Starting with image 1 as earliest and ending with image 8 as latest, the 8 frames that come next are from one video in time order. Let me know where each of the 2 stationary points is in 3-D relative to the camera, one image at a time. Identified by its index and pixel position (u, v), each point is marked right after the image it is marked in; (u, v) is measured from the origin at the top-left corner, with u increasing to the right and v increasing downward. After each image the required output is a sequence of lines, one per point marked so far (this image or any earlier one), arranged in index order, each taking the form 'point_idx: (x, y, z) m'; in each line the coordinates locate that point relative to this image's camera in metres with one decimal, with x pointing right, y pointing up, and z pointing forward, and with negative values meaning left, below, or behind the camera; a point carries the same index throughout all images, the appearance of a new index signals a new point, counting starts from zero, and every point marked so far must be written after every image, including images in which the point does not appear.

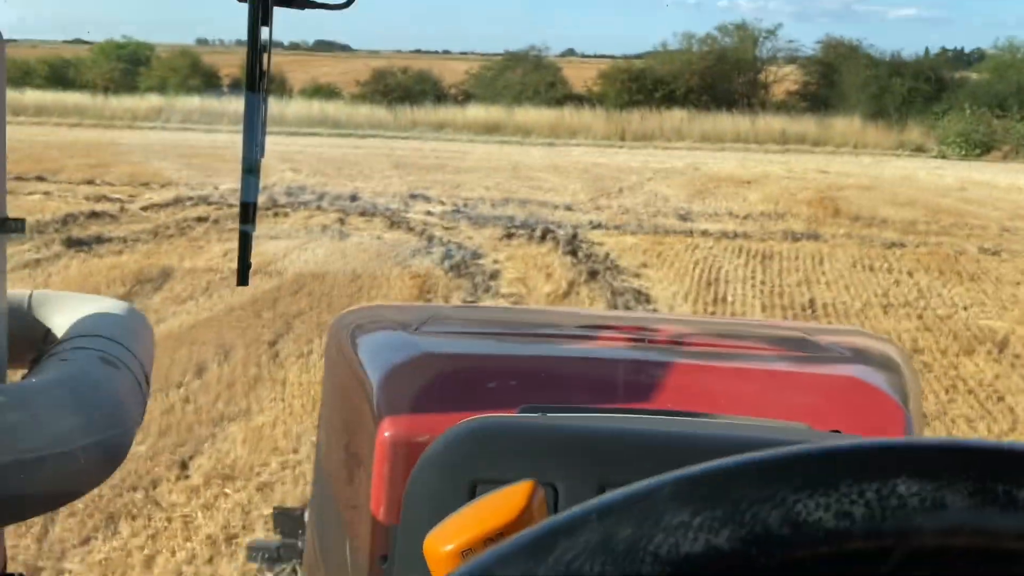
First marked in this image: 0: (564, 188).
0: (+0.3, +0.6, +5.2) m
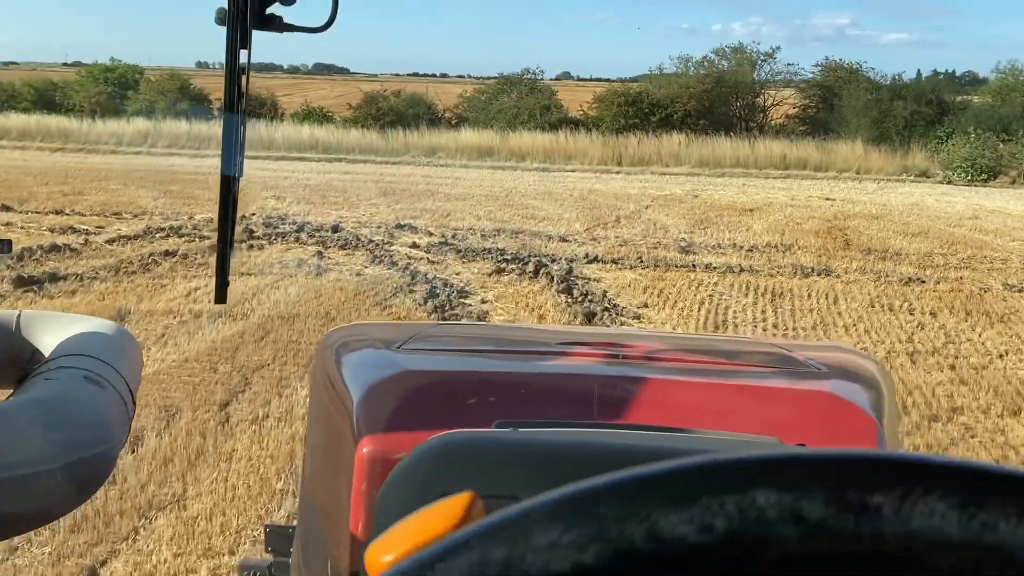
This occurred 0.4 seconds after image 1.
0: (+0.2, +0.4, +5.0) m
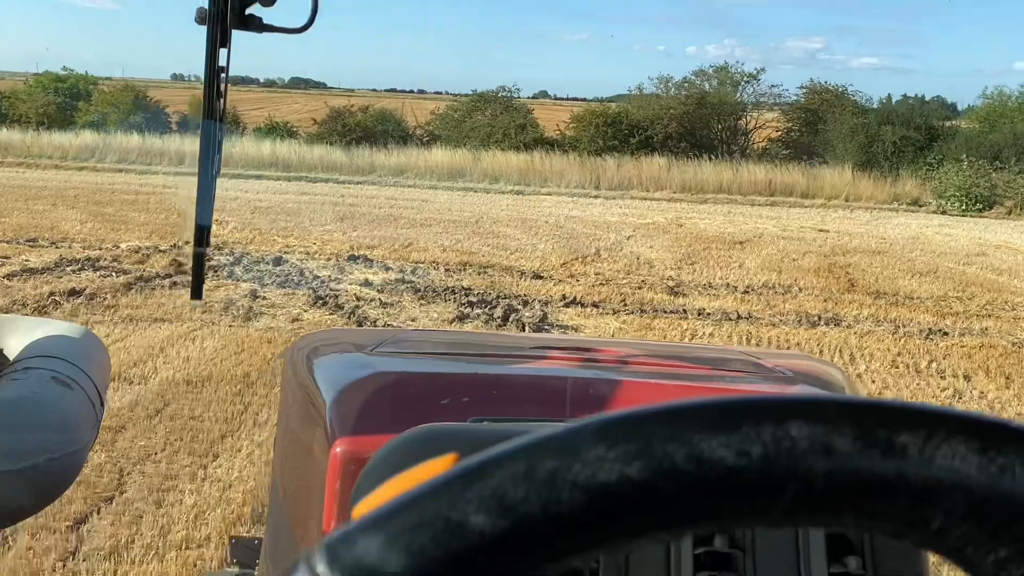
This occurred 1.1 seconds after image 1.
0: (+0.1, +0.2, +4.6) m
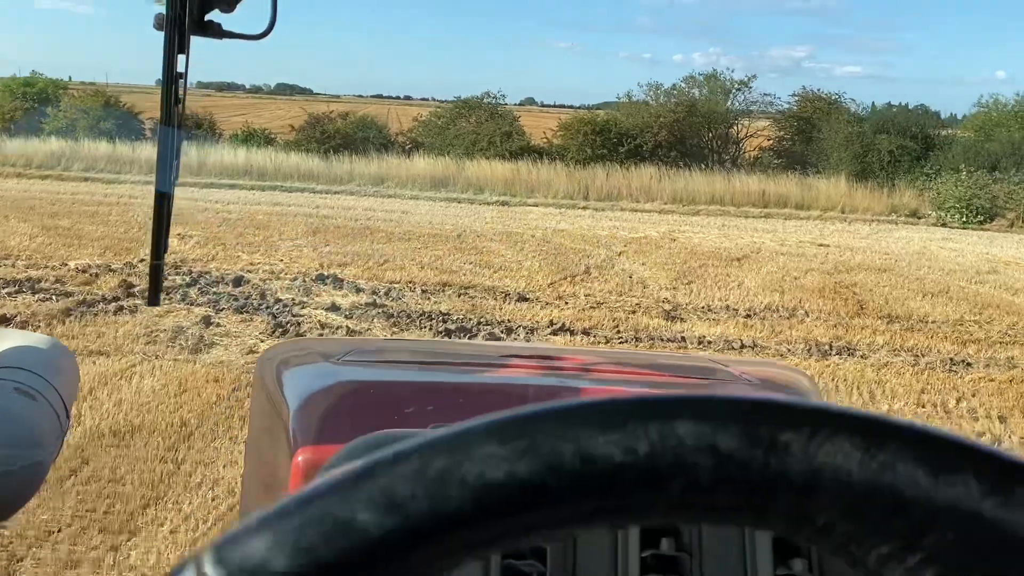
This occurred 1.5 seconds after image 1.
0: (0.0, +0.1, +4.4) m
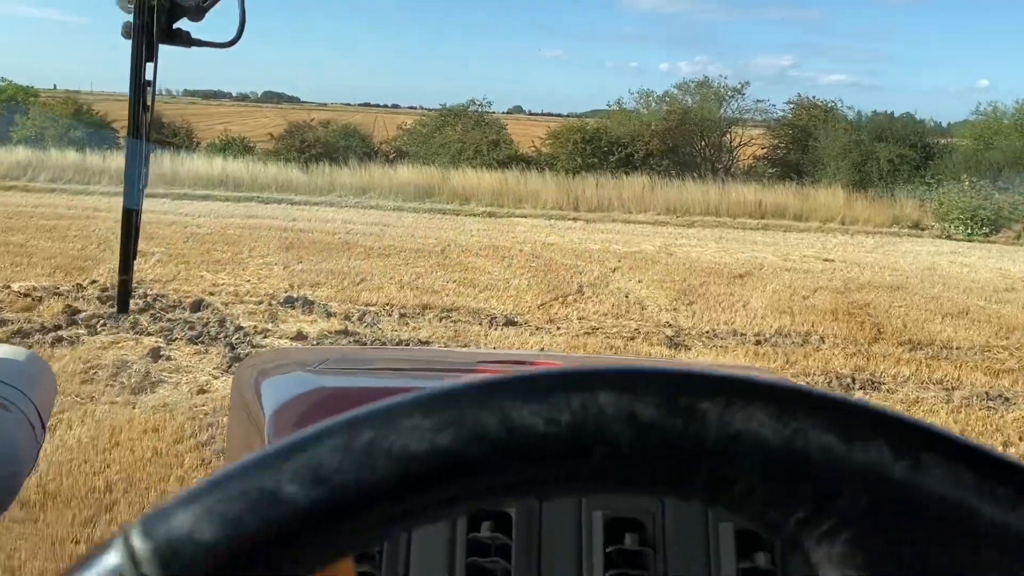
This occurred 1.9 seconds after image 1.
0: (-0.1, +0.1, +4.1) m
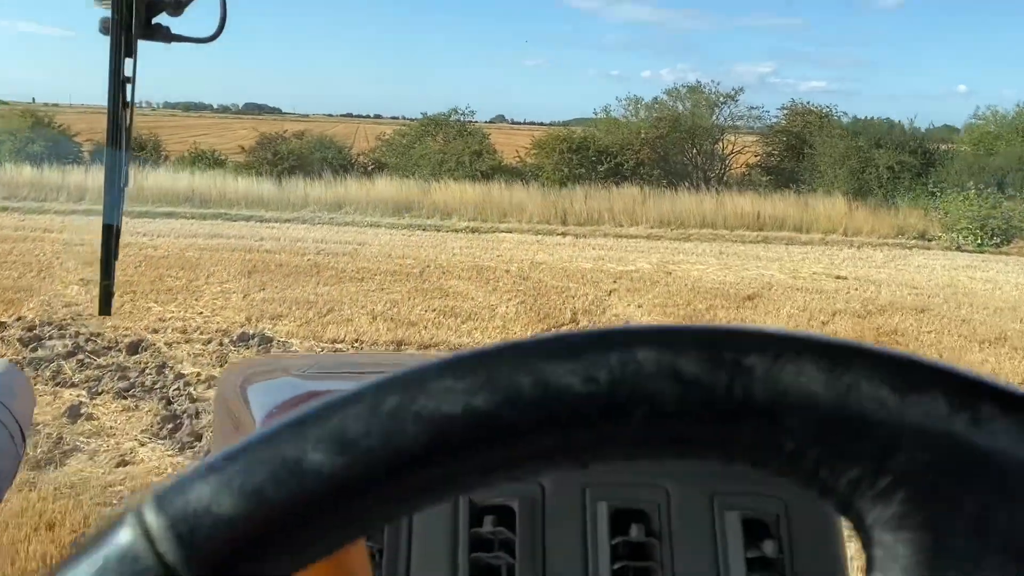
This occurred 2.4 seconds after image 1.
0: (-0.1, -0.1, +3.8) m
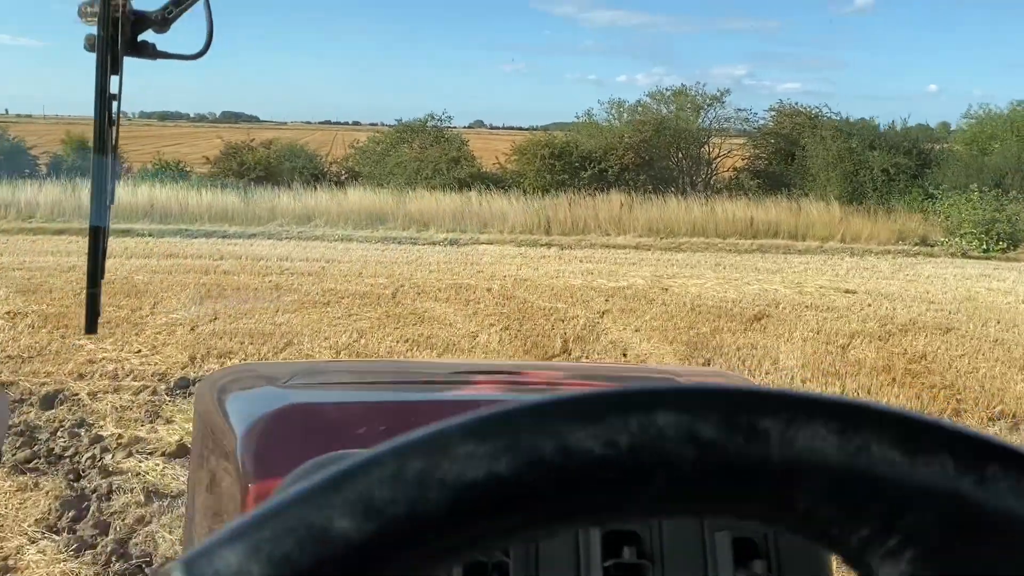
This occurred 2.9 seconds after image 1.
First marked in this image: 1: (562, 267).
0: (-0.2, -0.1, +3.4) m
1: (+0.3, +0.1, +4.4) m
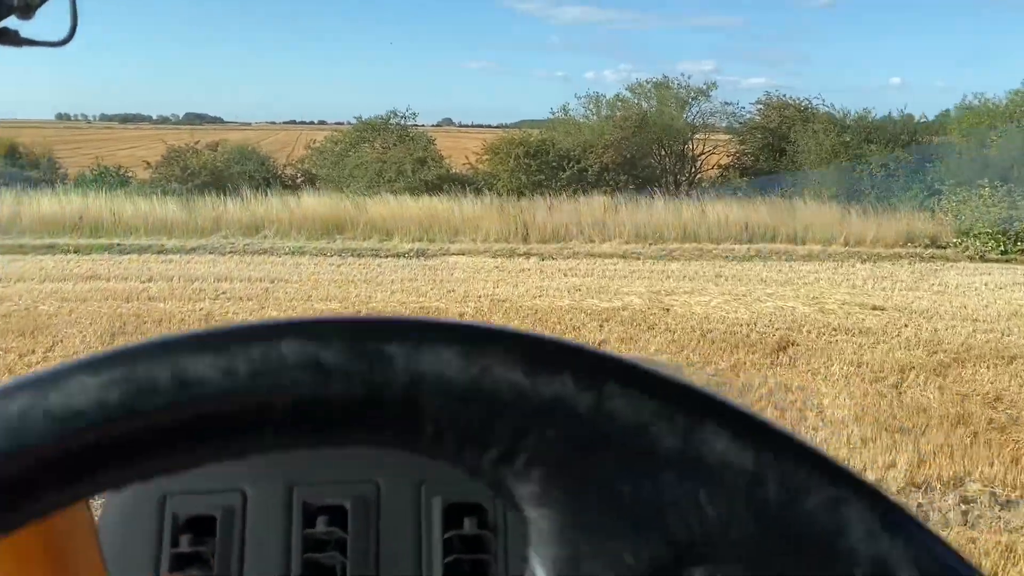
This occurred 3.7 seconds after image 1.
0: (-0.3, -0.2, +2.9) m
1: (+0.1, 0.0, +3.9) m
